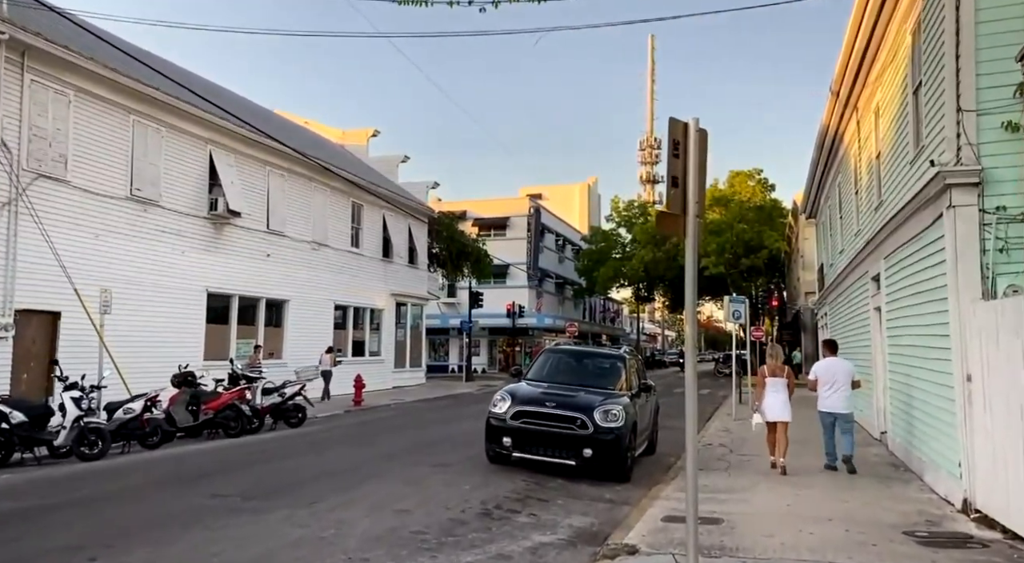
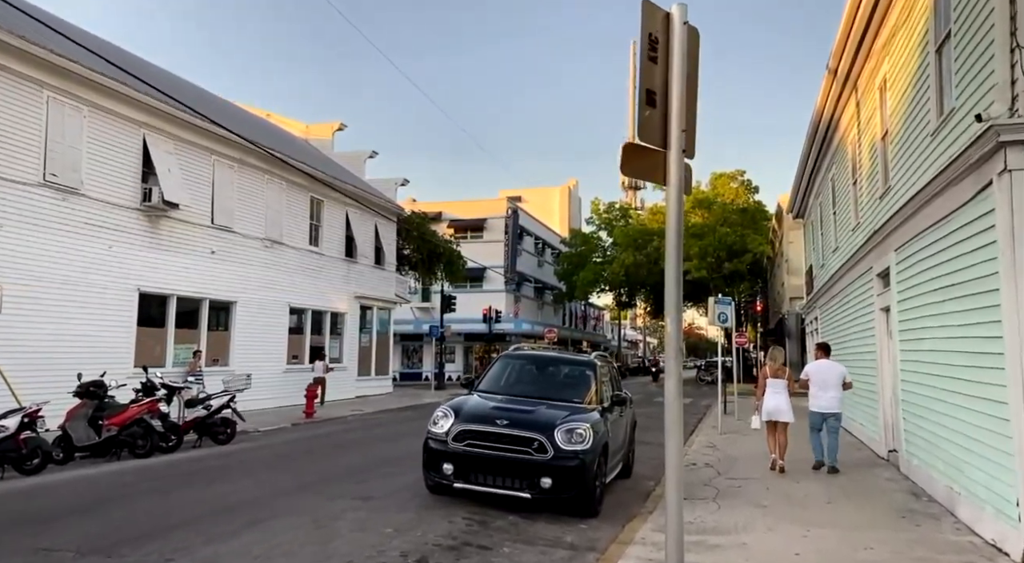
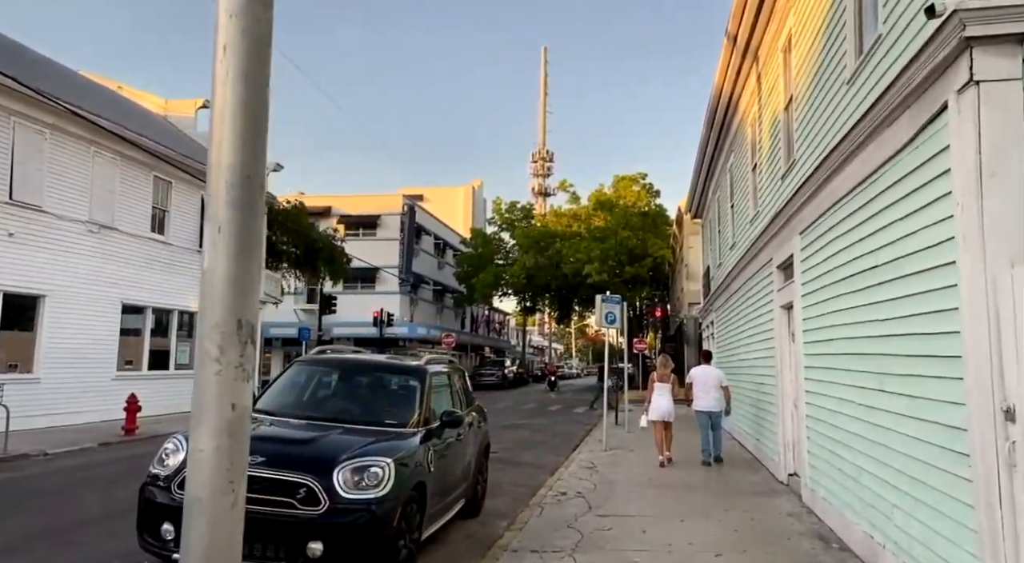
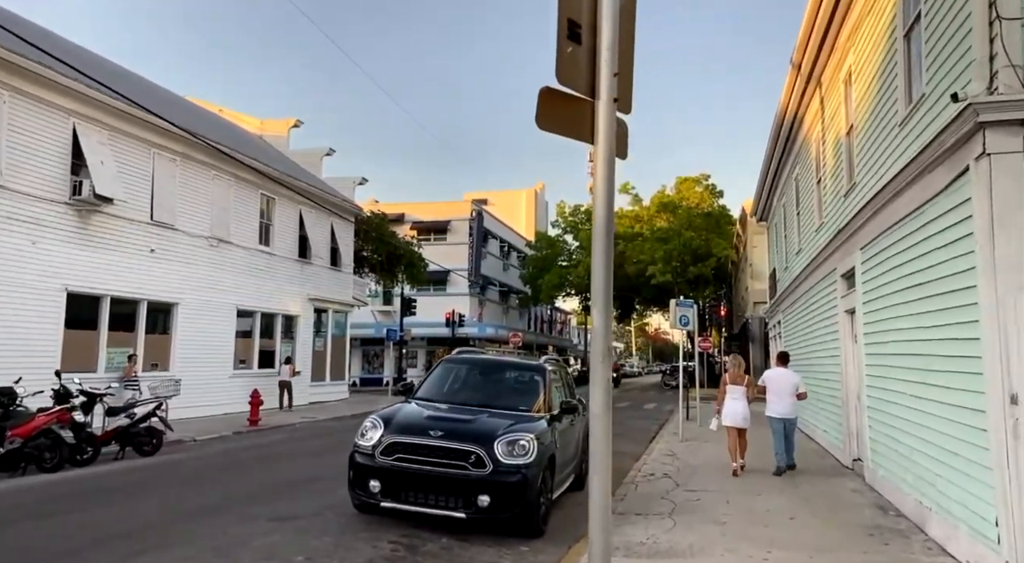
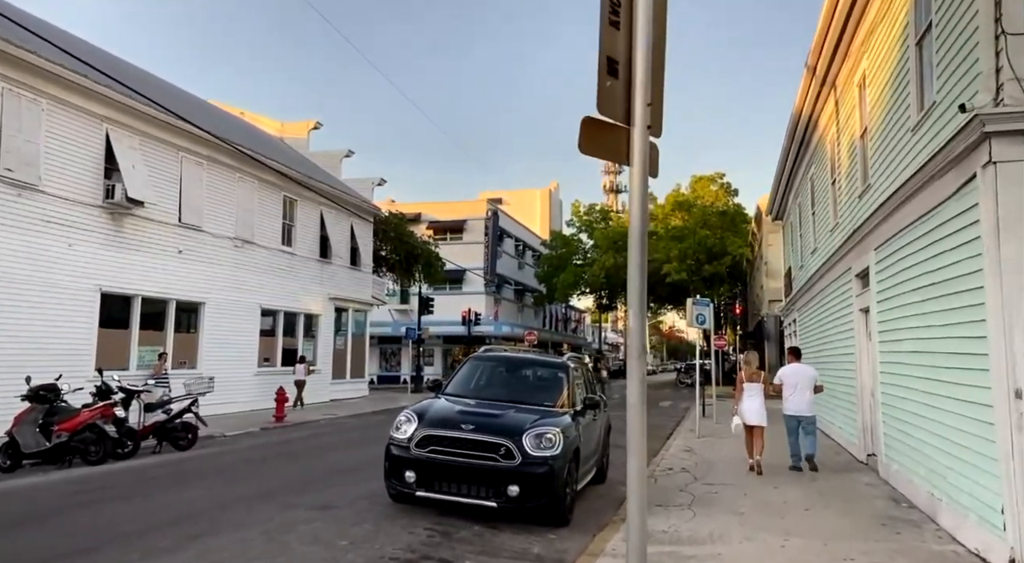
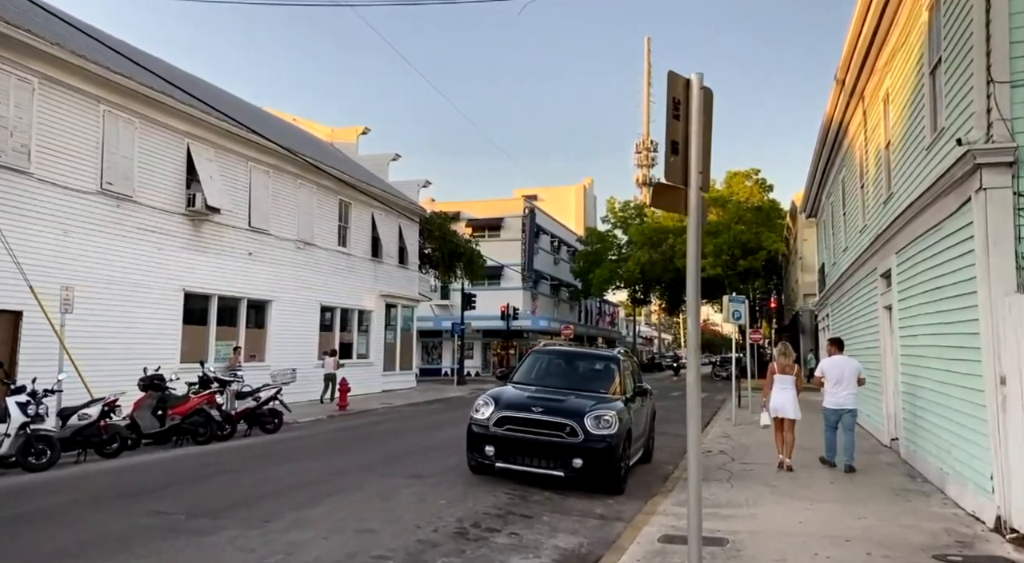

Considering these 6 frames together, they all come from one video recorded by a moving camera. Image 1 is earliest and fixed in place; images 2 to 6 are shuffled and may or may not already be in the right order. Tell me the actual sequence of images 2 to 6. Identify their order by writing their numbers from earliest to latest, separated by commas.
6, 2, 5, 4, 3
